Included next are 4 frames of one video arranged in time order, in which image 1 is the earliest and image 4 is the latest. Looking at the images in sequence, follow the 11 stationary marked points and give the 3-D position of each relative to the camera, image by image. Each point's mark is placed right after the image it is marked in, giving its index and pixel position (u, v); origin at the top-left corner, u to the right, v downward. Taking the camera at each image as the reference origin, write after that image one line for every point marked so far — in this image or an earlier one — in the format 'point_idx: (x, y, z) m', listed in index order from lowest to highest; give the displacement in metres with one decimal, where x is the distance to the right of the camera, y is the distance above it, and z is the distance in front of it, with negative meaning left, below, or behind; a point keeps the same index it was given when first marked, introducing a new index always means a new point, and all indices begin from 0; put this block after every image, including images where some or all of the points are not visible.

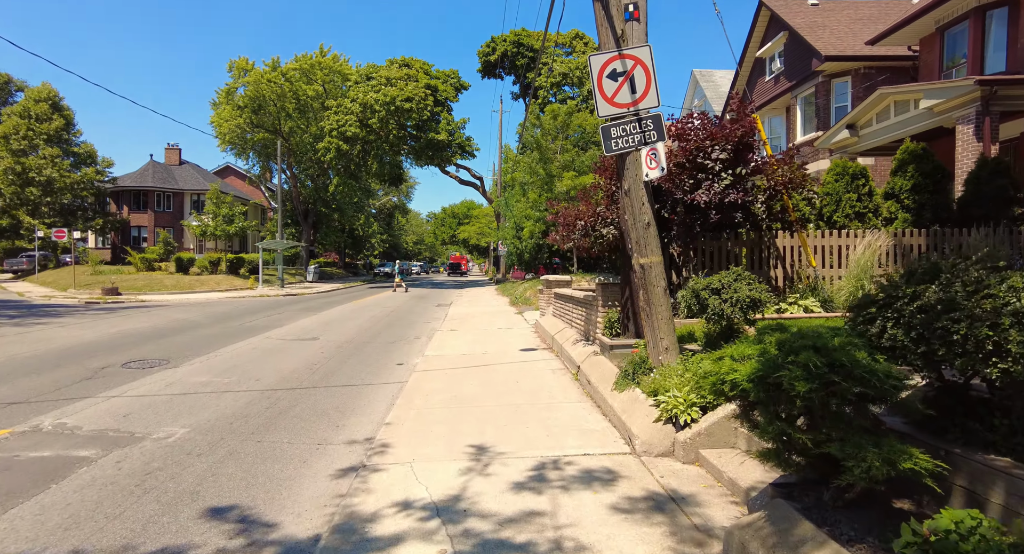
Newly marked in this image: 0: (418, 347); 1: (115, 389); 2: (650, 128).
0: (-2.1, -1.6, +11.3) m
1: (-6.0, -1.7, +7.4) m
2: (+1.5, +1.6, +5.4) m
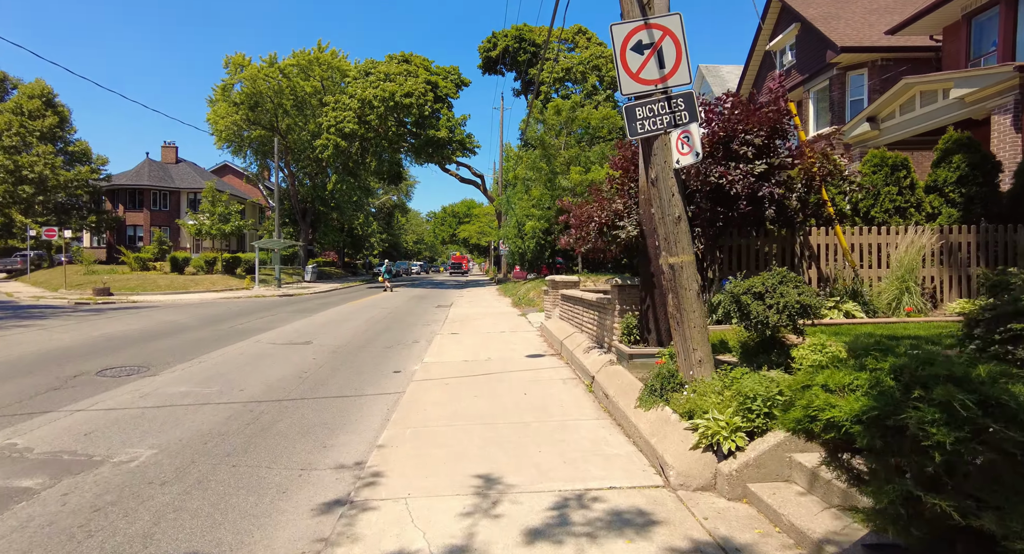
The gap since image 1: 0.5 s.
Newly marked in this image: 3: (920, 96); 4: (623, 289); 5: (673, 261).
0: (-2.0, -1.6, +10.6) m
1: (-5.9, -1.7, +6.7) m
2: (+1.6, +1.6, +4.7) m
3: (+10.2, +4.5, +12.4) m
4: (+1.5, -0.2, +6.8) m
5: (+1.6, +0.2, +4.8) m
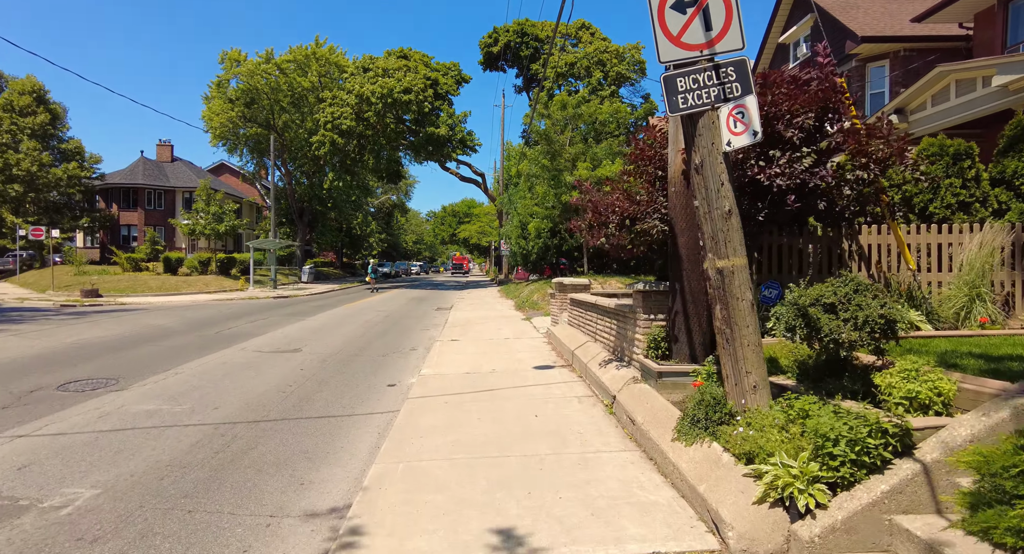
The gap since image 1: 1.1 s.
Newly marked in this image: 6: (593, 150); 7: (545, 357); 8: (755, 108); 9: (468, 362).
0: (-1.9, -1.7, +9.8) m
1: (-5.7, -1.7, +5.9) m
2: (+1.7, +1.5, +3.8) m
3: (+10.3, +4.5, +11.5) m
4: (+1.6, -0.2, +6.0) m
5: (+1.7, +0.1, +3.9) m
6: (+3.2, +5.0, +19.5) m
7: (+0.6, -1.5, +9.2) m
8: (+1.8, +1.3, +3.8) m
9: (-0.8, -1.6, +9.2) m
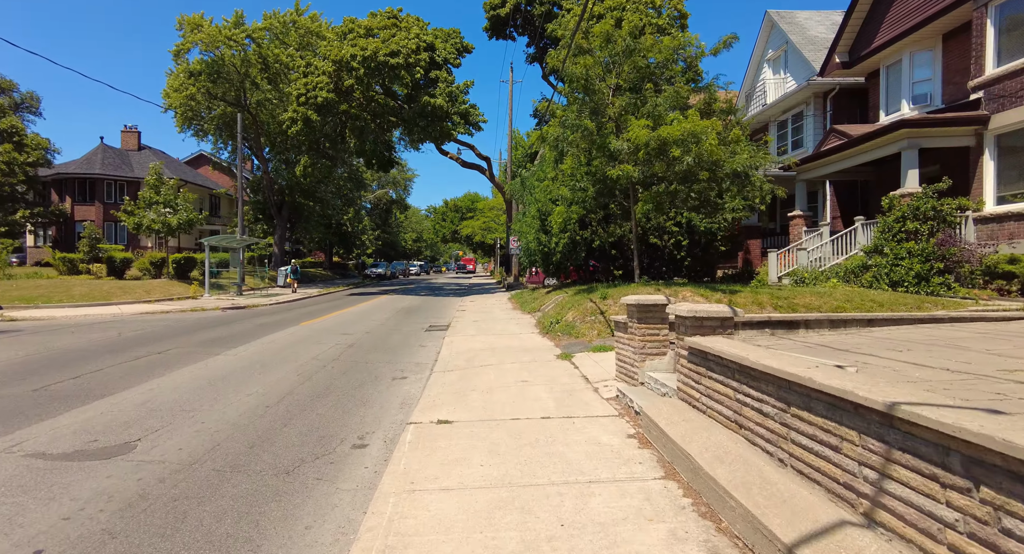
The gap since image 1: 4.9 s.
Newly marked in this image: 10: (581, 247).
0: (-1.4, -1.9, +4.1) m
1: (-5.2, -2.0, +0.3) m
2: (+2.2, +1.3, -1.9) m
3: (+10.8, +4.2, +5.8) m
4: (+2.1, -0.5, +0.3) m
5: (+2.1, -0.1, -1.7) m
6: (+3.8, +4.8, +13.8) m
7: (+1.1, -1.7, +3.5) m
8: (+2.3, +1.0, -1.9) m
9: (-0.3, -1.8, +3.5) m
10: (+2.4, +1.1, +18.1) m
